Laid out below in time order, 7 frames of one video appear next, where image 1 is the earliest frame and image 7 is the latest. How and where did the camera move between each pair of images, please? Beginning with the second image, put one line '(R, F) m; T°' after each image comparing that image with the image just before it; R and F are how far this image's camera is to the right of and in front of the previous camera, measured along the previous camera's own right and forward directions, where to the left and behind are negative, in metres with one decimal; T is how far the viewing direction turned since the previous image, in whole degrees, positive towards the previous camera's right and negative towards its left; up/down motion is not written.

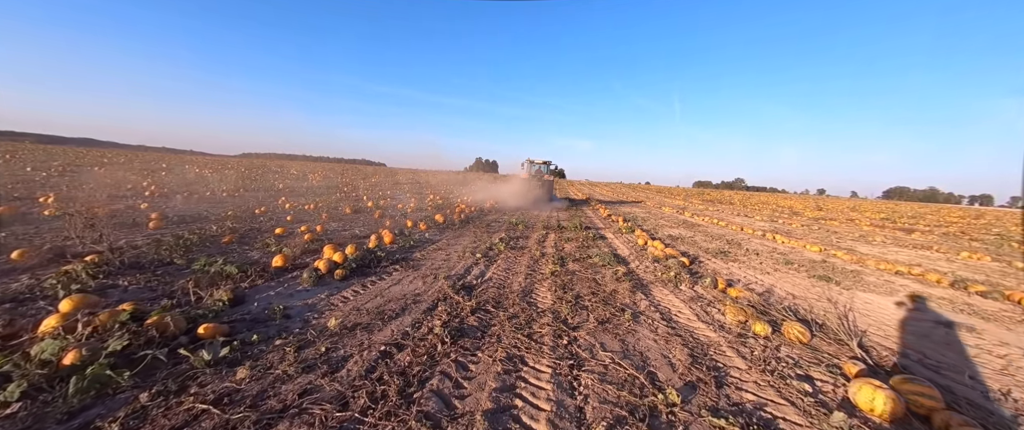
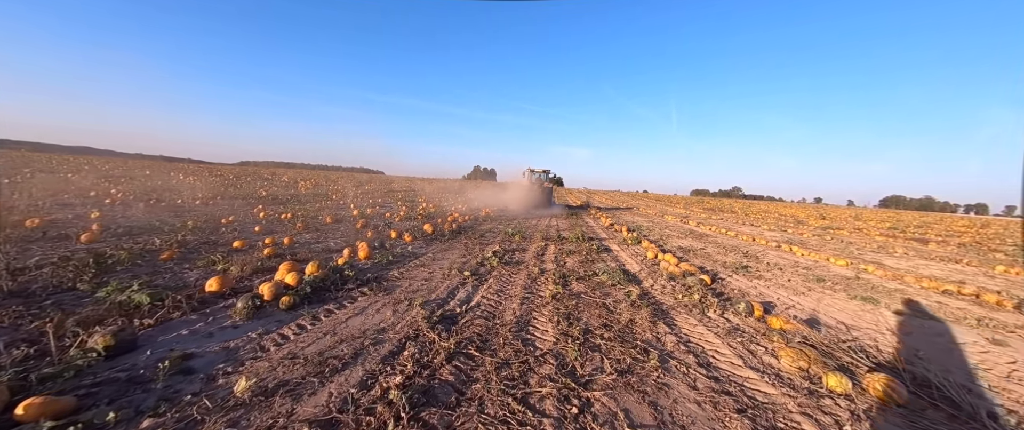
(+0.1, +0.9) m; 0°
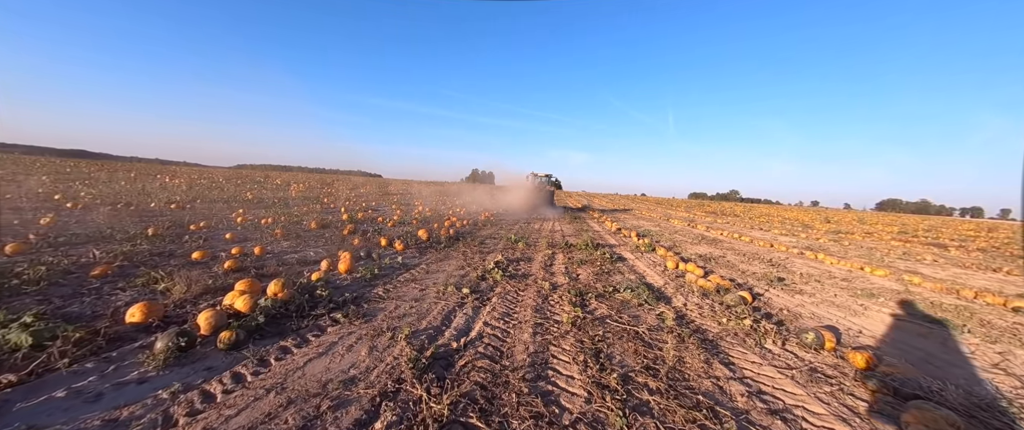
(-0.1, +0.8) m; 0°
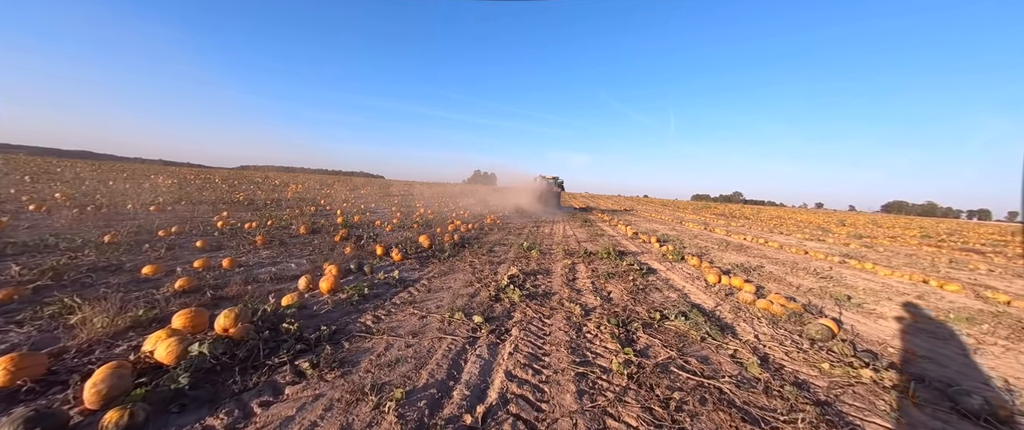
(-0.2, +0.9) m; 0°
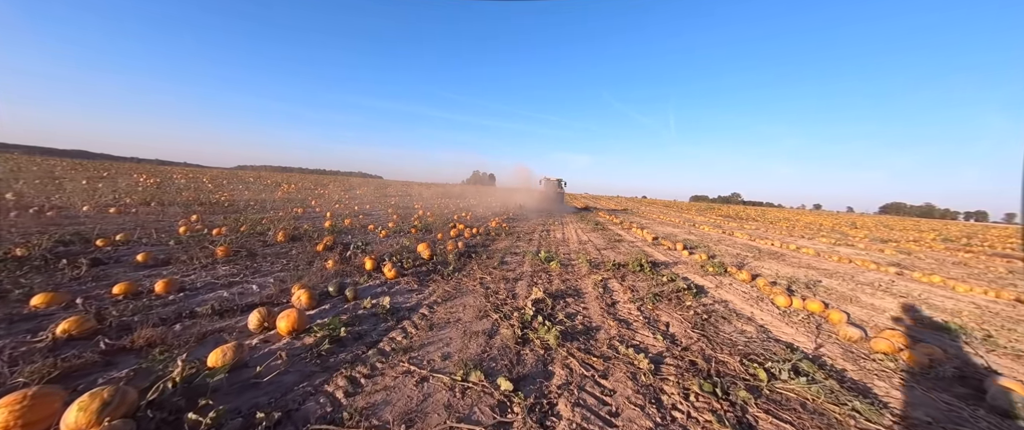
(-0.3, +1.2) m; 0°
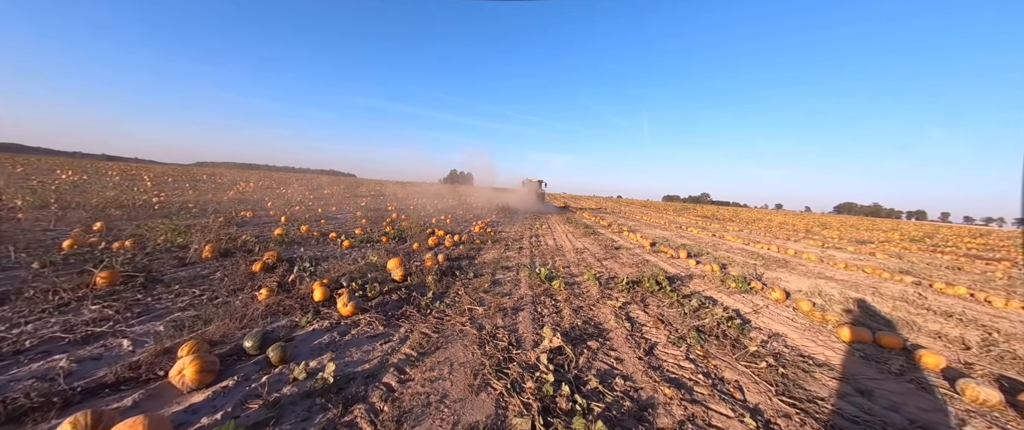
(-0.2, +1.2) m; +4°
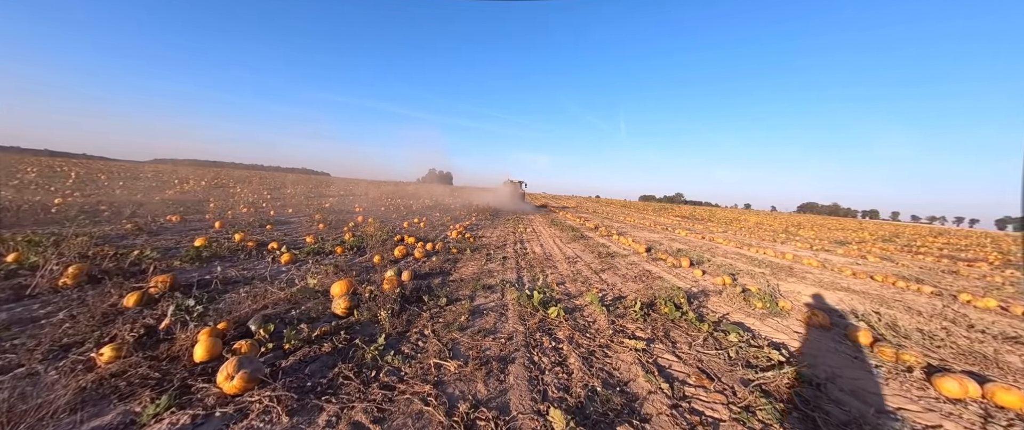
(-0.1, +1.2) m; +3°
